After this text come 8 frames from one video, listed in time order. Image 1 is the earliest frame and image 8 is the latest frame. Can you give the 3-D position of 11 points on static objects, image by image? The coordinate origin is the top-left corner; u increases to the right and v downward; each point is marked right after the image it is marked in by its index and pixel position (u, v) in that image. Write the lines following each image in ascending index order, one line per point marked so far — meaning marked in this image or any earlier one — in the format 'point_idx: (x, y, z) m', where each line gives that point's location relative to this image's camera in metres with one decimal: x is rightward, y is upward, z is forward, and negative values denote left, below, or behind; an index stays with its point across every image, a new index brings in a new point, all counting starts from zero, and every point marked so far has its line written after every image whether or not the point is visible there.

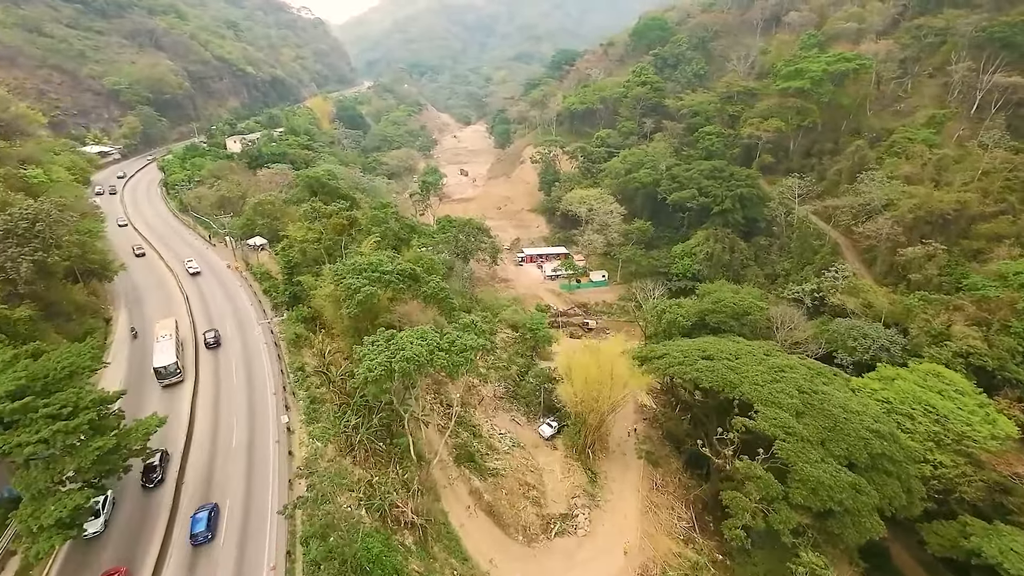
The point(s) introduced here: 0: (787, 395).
0: (+10.0, -3.9, +17.6) m
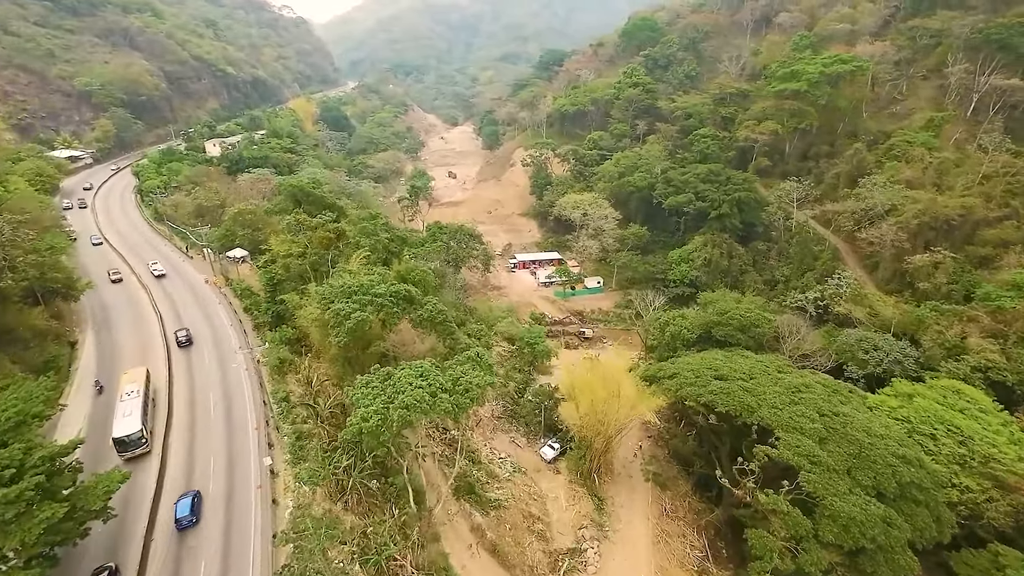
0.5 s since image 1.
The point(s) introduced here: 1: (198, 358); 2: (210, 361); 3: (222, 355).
0: (+10.1, -4.5, +16.5) m
1: (-12.8, -3.0, +19.8) m
2: (-12.4, -3.0, +20.0) m
3: (-12.1, -2.8, +20.2) m
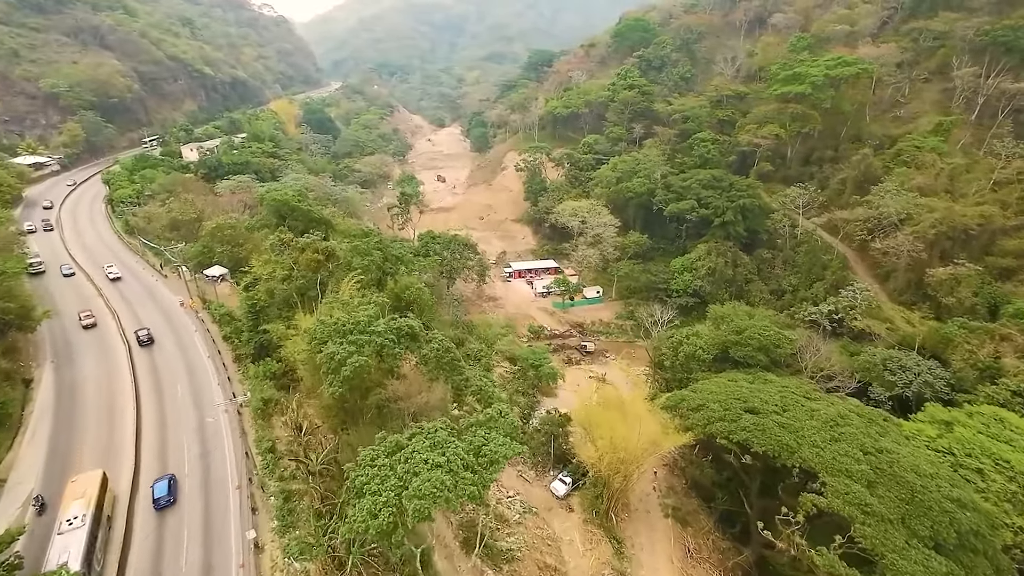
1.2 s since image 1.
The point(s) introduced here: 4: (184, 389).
0: (+10.6, -5.3, +15.1) m
1: (-12.4, -4.1, +17.7) m
2: (-12.0, -4.1, +17.9) m
3: (-11.7, -3.9, +18.1) m
4: (-12.2, -4.0, +18.1) m
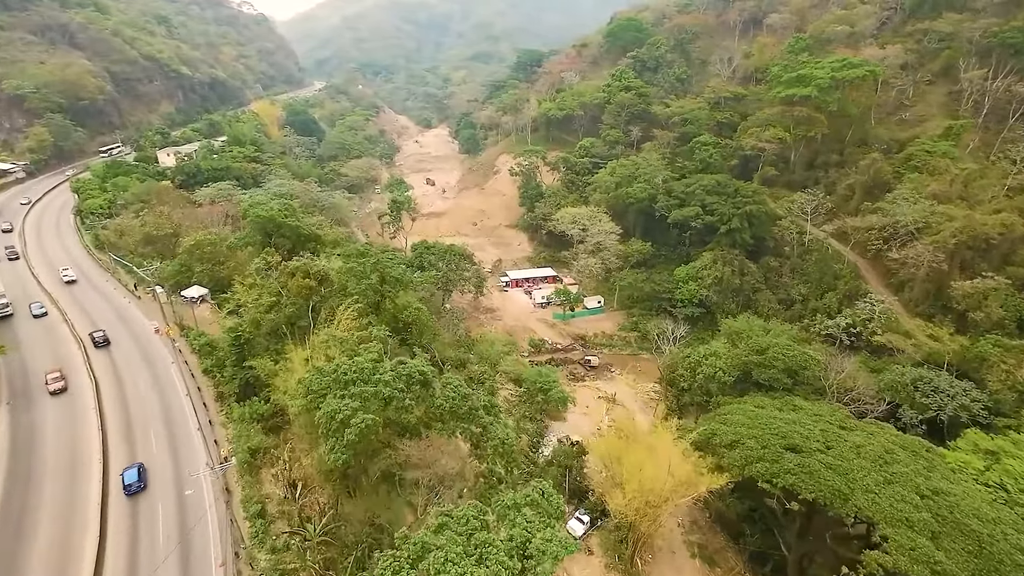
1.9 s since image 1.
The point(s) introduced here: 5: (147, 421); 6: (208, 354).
0: (+11.2, -6.2, +13.7) m
1: (-11.8, -5.2, +15.6) m
2: (-11.5, -5.1, +15.8) m
3: (-11.1, -5.0, +16.1) m
4: (-11.6, -5.1, +16.1) m
5: (-12.8, -4.5, +17.0) m
6: (-11.9, -2.6, +19.2) m
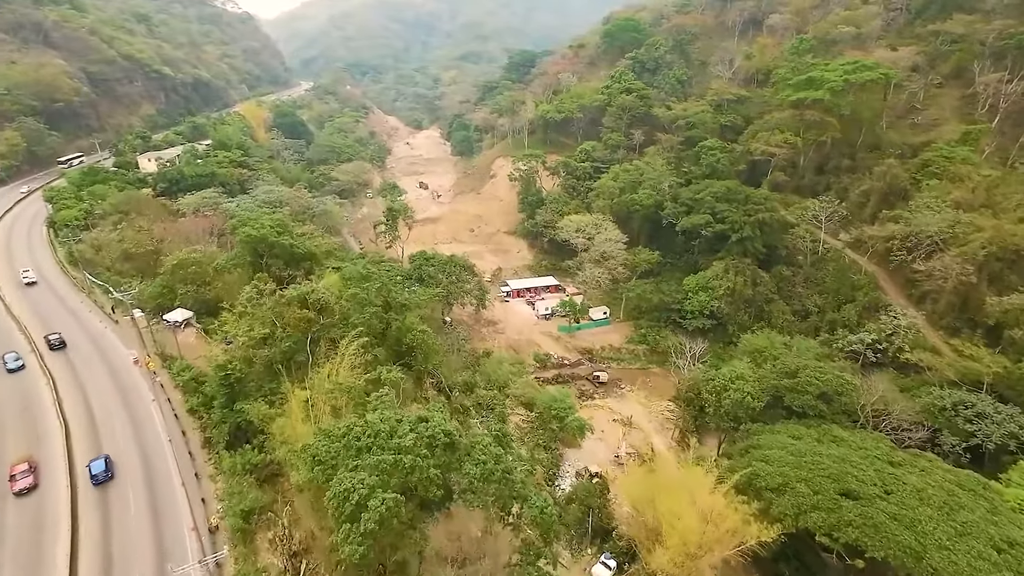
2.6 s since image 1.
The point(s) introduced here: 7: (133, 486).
0: (+12.1, -7.0, +12.3) m
1: (-11.0, -6.2, +13.7) m
2: (-10.7, -6.2, +13.9) m
3: (-10.3, -6.0, +14.2) m
4: (-10.9, -6.1, +14.2) m
5: (-12.0, -5.5, +15.0) m
6: (-11.3, -3.7, +17.3) m
7: (-11.3, -5.9, +14.5) m
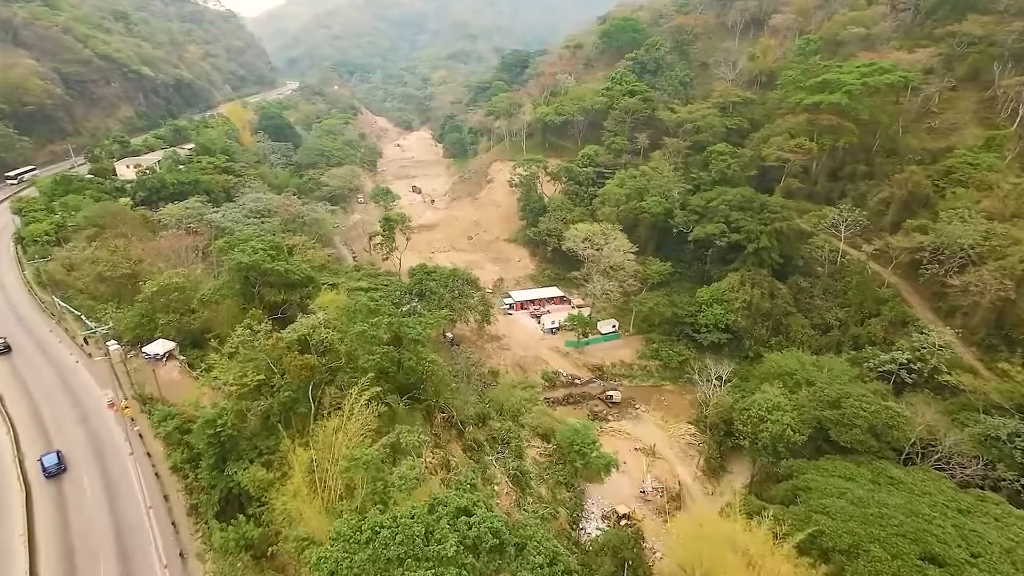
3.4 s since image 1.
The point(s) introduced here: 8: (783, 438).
0: (+13.1, -7.9, +10.7) m
1: (-10.0, -7.3, +11.6) m
2: (-9.7, -7.3, +11.8) m
3: (-9.4, -7.1, +12.0) m
4: (-9.9, -7.2, +12.0) m
5: (-11.1, -6.7, +12.9) m
6: (-10.4, -4.8, +15.1) m
7: (-10.3, -7.0, +12.4) m
8: (+10.8, -6.0, +19.5) m
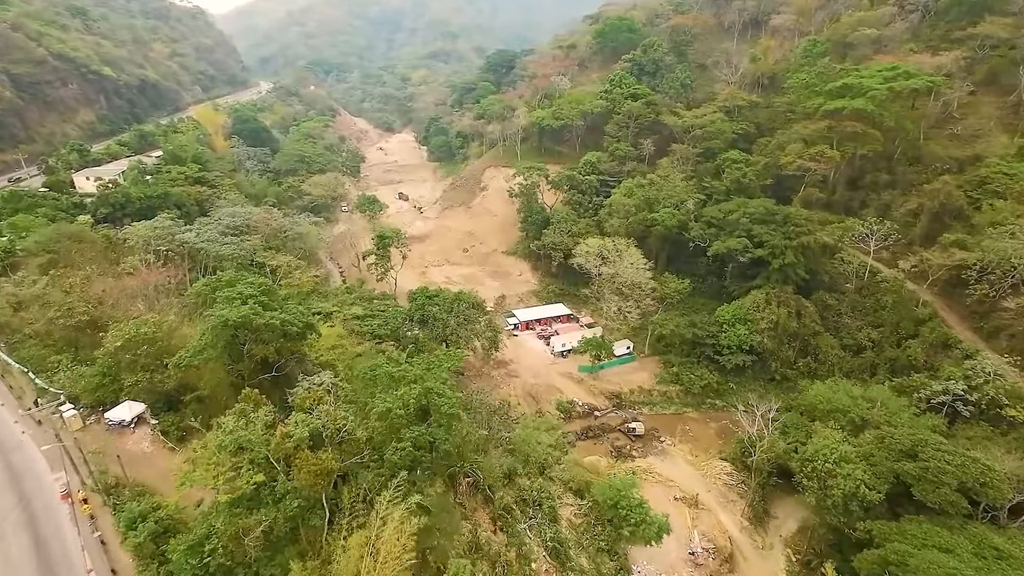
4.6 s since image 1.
0: (+14.9, -9.2, +8.5) m
1: (-8.3, -9.1, +8.4) m
2: (-8.0, -9.0, +8.6) m
3: (-7.7, -8.8, +8.9) m
4: (-8.2, -8.9, +8.9) m
5: (-9.4, -8.4, +9.7) m
6: (-8.8, -6.5, +12.0) m
7: (-8.7, -8.7, +9.2) m
8: (+12.2, -7.4, +17.2) m
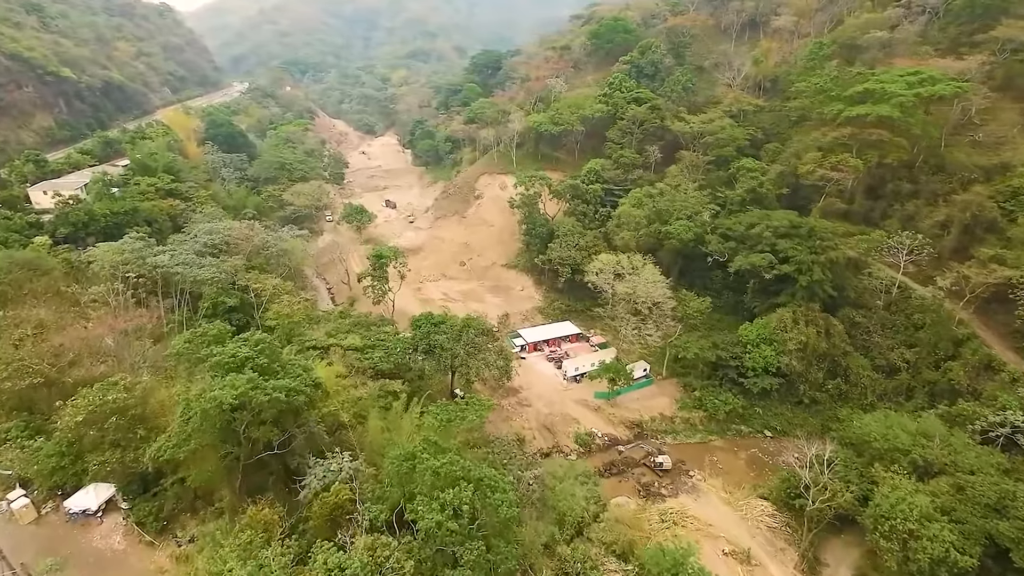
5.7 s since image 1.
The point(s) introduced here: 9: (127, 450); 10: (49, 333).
0: (+16.6, -10.4, +6.6) m
1: (-6.5, -10.6, +5.6) m
2: (-6.2, -10.6, +5.9) m
3: (-5.9, -10.4, +6.2) m
4: (-6.4, -10.5, +6.1) m
5: (-7.6, -10.0, +6.9) m
6: (-7.2, -8.1, +9.1) m
7: (-6.9, -10.3, +6.4) m
8: (+13.6, -8.6, +15.2) m
9: (-11.1, -4.4, +13.8) m
10: (-17.9, -1.5, +18.8) m
